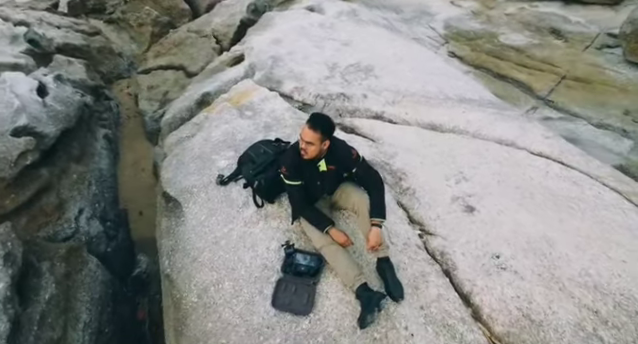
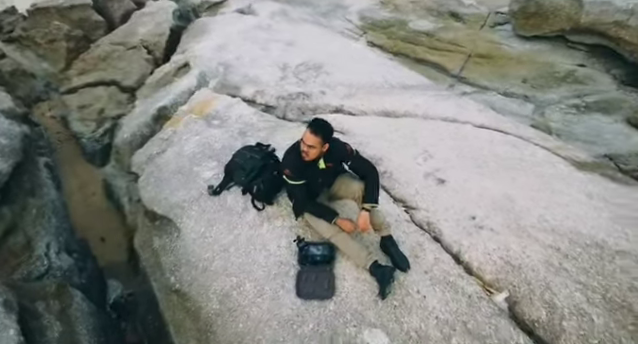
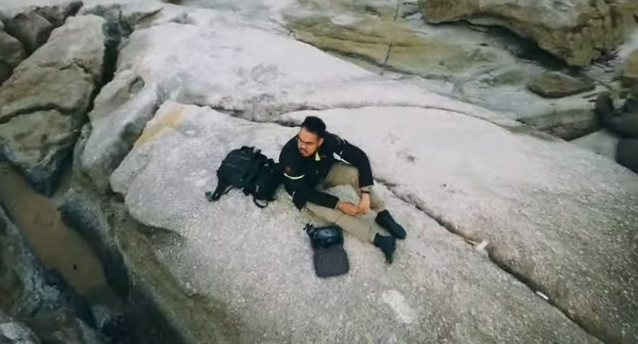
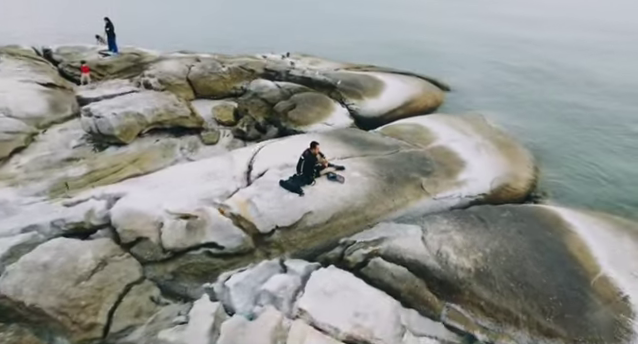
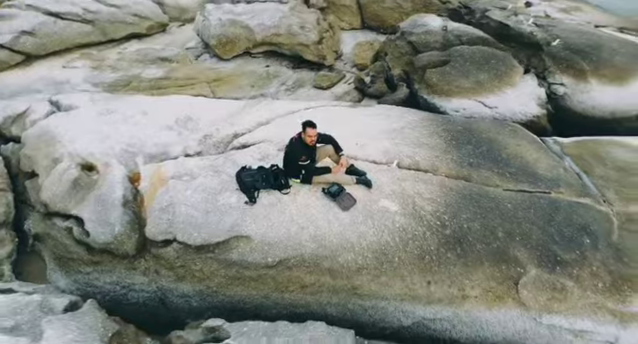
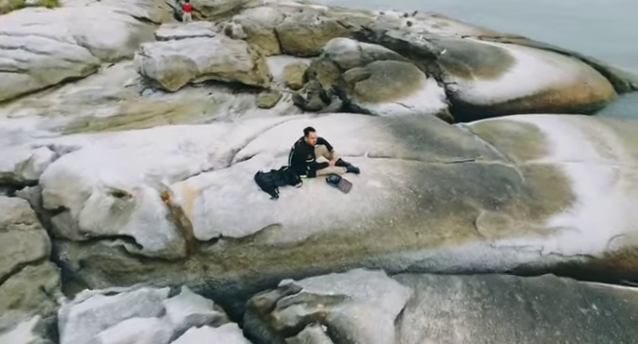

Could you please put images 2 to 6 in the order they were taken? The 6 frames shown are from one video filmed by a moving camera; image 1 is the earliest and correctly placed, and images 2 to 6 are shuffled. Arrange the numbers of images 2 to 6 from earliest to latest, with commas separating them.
2, 3, 5, 6, 4
